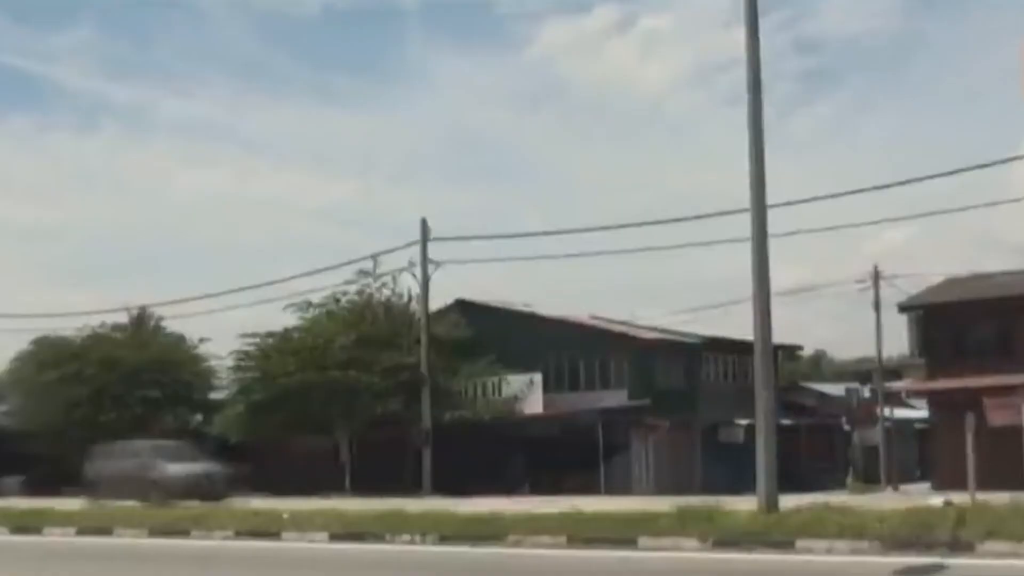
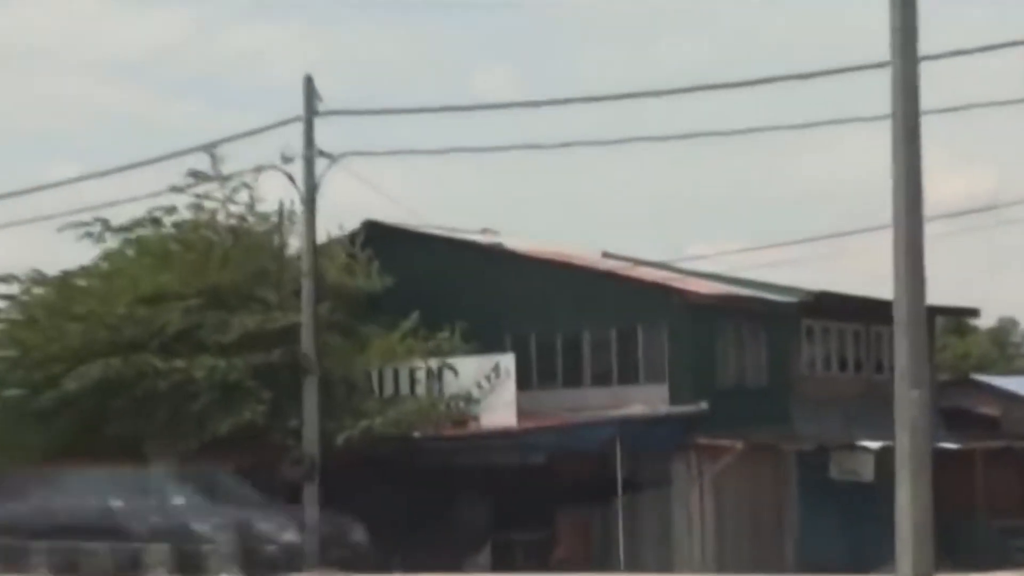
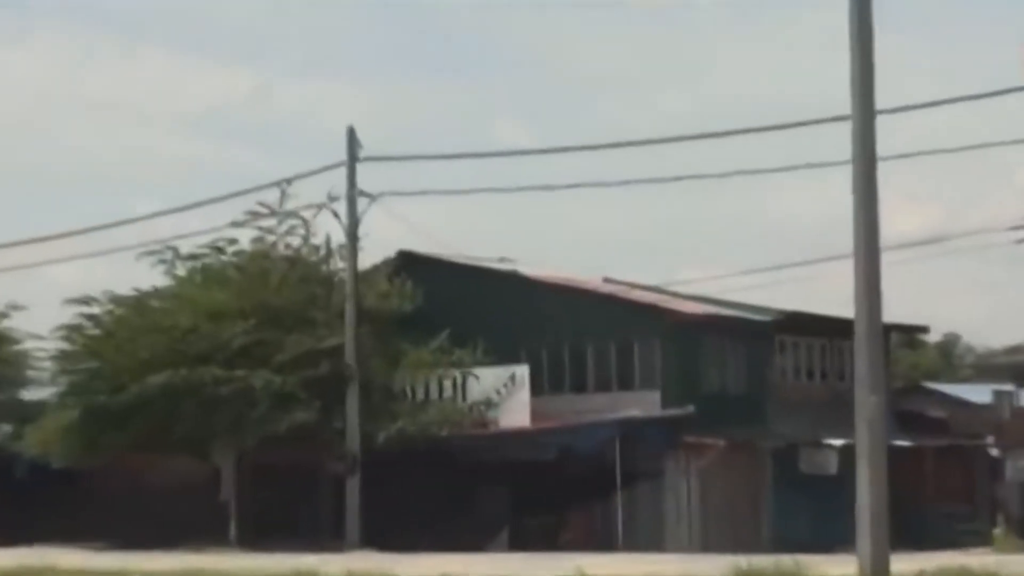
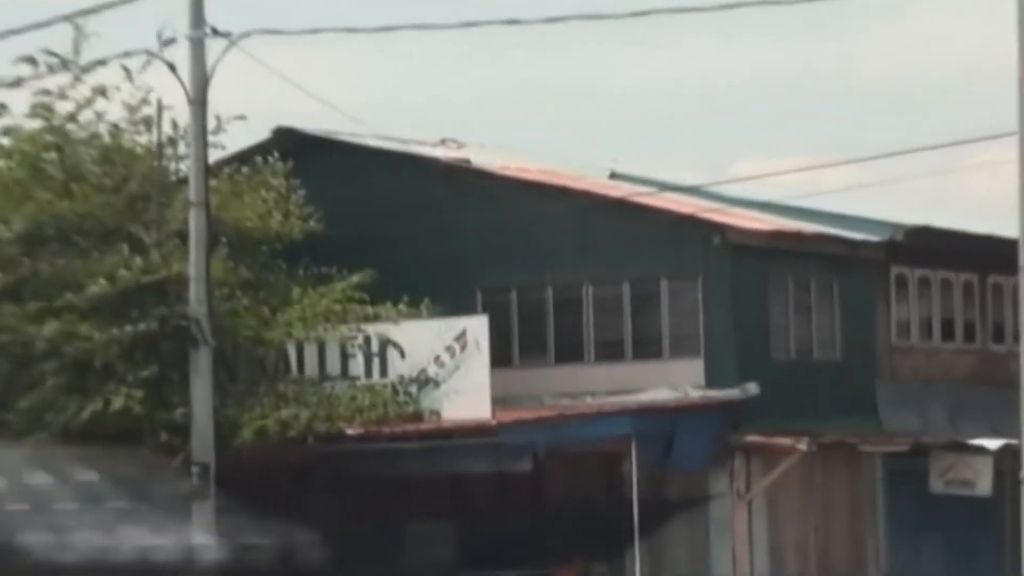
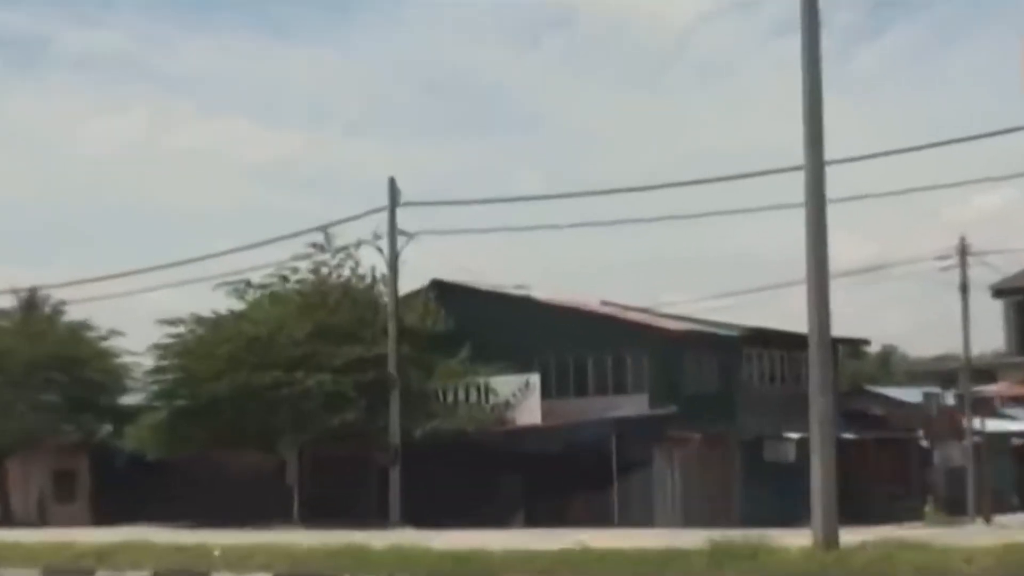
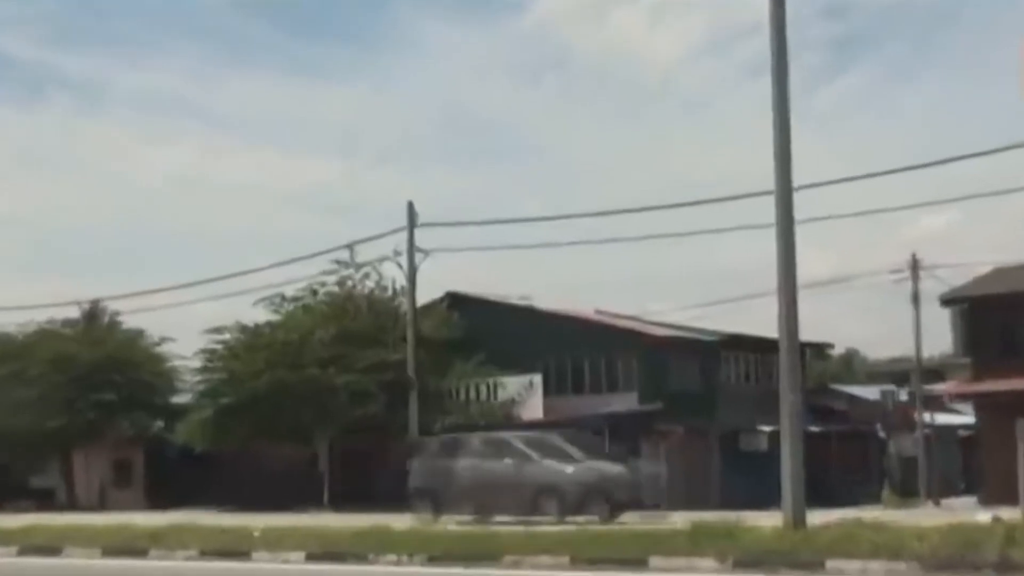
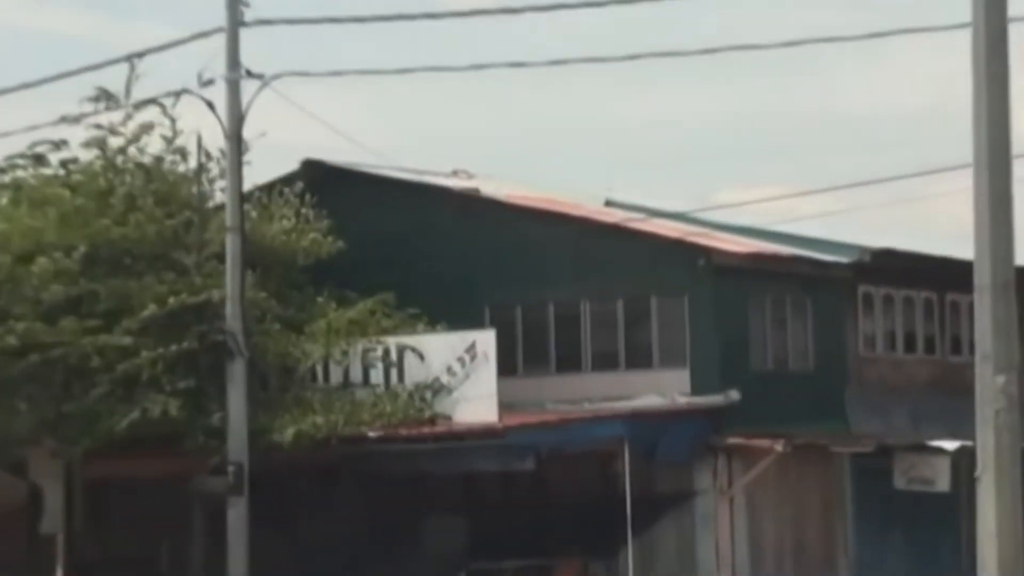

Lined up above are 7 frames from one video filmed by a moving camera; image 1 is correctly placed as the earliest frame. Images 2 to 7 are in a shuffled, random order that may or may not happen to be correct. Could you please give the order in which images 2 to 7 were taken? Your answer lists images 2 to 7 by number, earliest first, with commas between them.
6, 5, 3, 2, 7, 4
